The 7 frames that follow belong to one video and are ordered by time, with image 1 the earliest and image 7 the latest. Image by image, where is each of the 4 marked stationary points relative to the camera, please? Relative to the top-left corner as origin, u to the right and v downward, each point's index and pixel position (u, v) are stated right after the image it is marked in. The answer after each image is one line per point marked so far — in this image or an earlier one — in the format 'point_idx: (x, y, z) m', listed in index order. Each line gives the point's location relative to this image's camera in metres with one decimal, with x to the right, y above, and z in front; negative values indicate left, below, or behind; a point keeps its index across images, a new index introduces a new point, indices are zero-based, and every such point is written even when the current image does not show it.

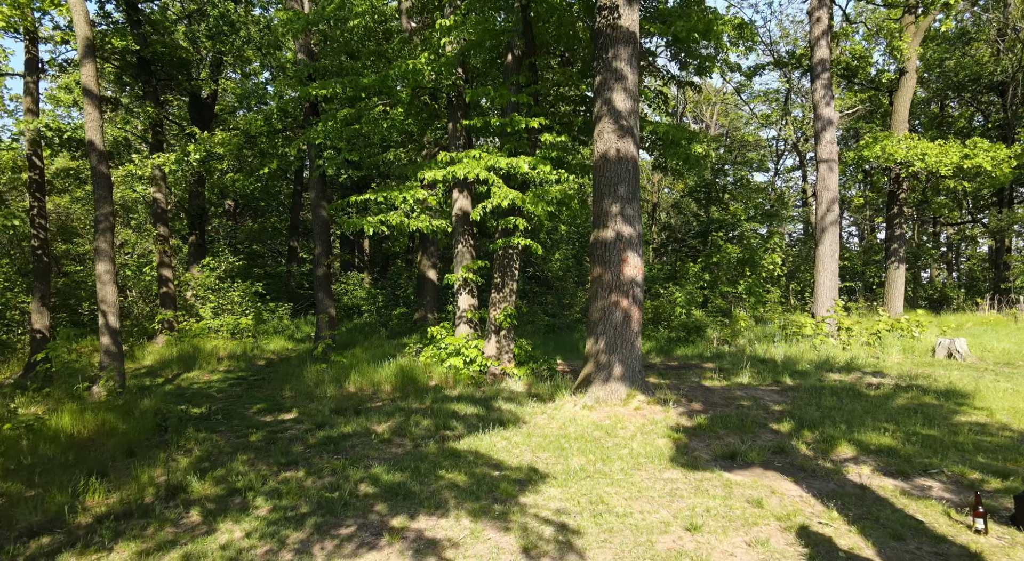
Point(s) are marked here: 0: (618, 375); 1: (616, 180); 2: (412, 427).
0: (+1.6, -1.4, +11.3) m
1: (+1.6, +1.5, +11.6) m
2: (-1.4, -2.0, +10.5) m
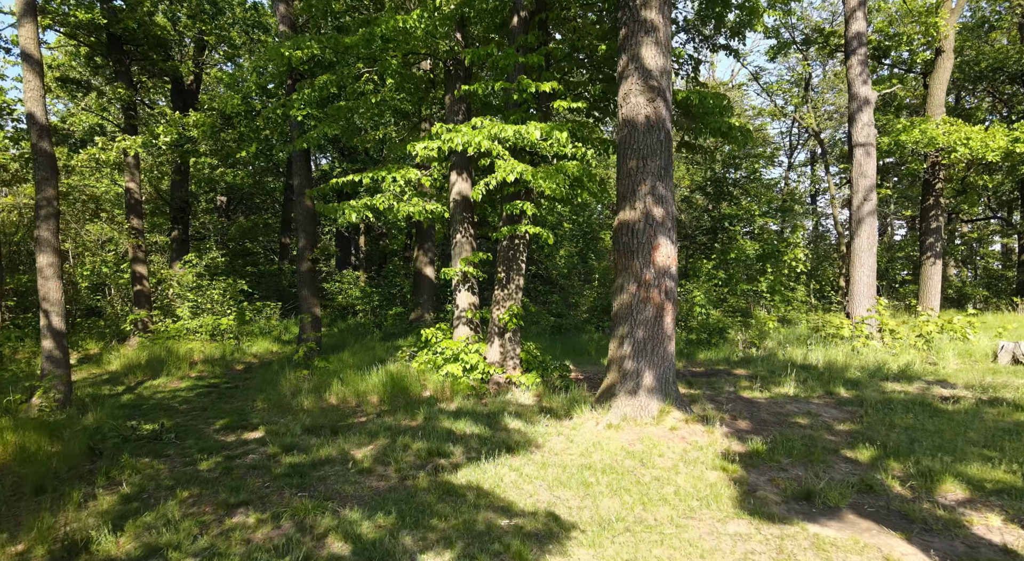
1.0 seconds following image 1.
0: (+1.7, -1.3, +9.4) m
1: (+1.7, +1.6, +9.7) m
2: (-1.3, -1.9, +8.6) m
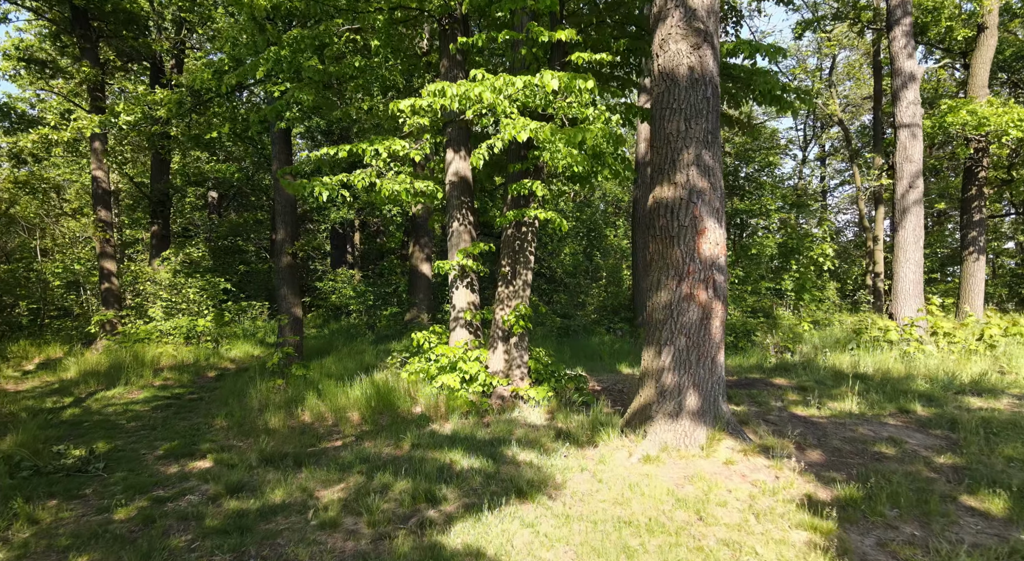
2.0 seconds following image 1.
0: (+1.8, -1.2, +7.5) m
1: (+1.8, +1.7, +7.7) m
2: (-1.2, -1.8, +6.7) m
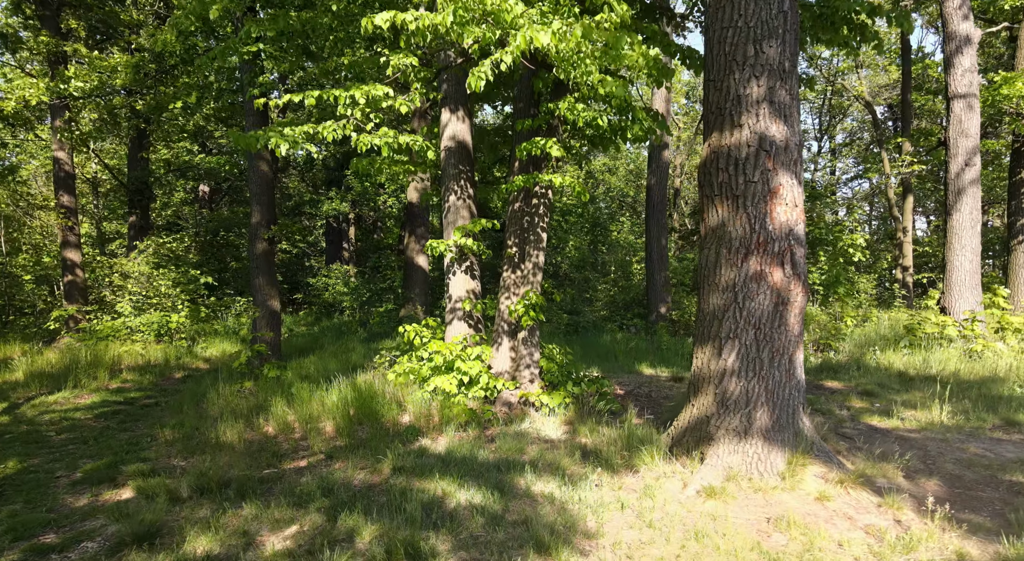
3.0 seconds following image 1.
0: (+1.9, -1.0, +5.6) m
1: (+1.9, +1.9, +5.8) m
2: (-1.1, -1.6, +4.8) m
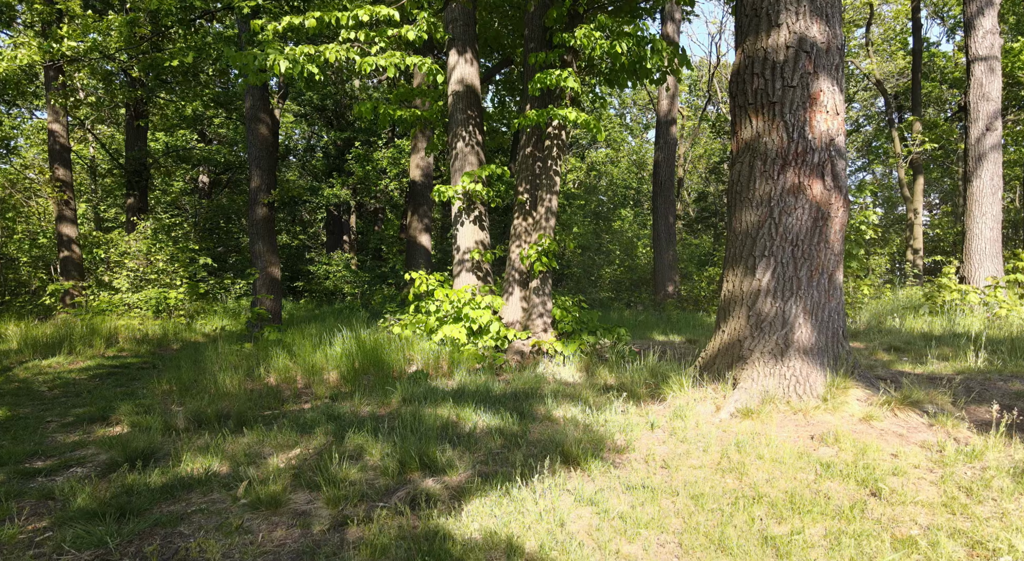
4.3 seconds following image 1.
0: (+2.0, -0.4, +5.2) m
1: (+2.0, +2.5, +5.5) m
2: (-0.9, -1.0, +4.4) m
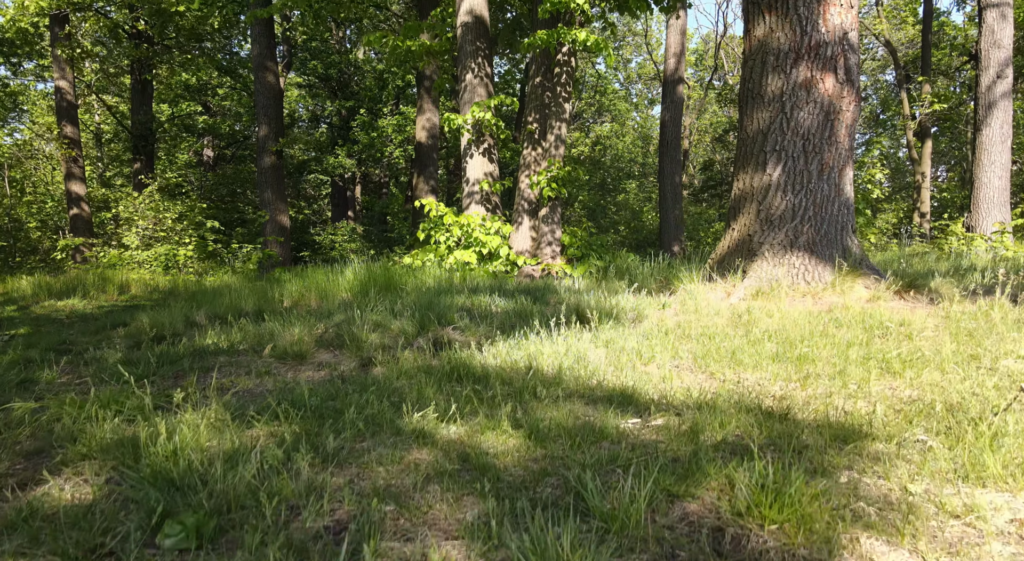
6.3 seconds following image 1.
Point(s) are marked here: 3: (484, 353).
0: (+2.1, +0.3, +5.3) m
1: (+2.1, +3.3, +5.5) m
2: (-0.8, -0.3, +4.6) m
3: (-0.1, -0.4, +3.9) m
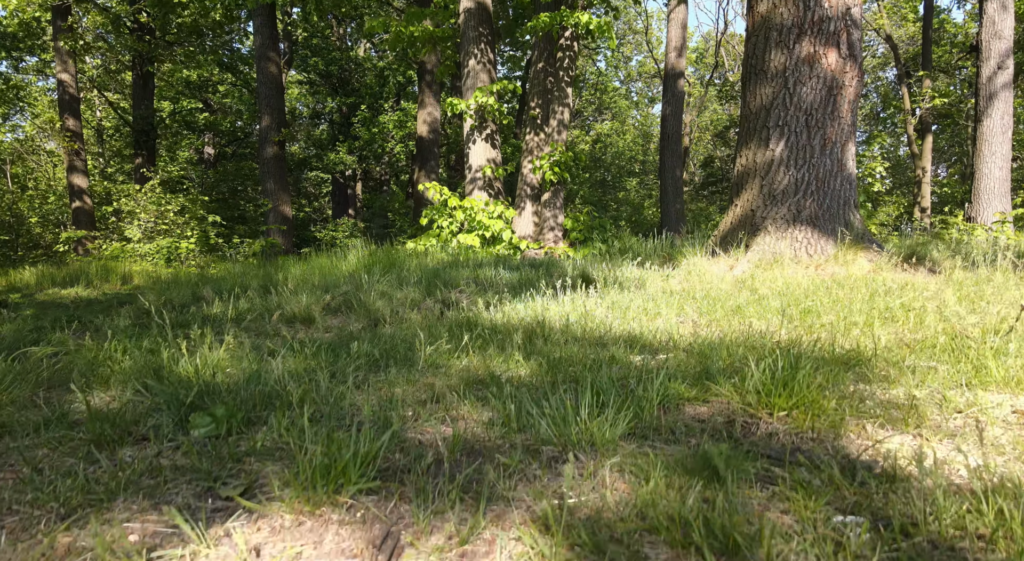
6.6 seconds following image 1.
0: (+2.2, +0.5, +5.3) m
1: (+2.1, +3.5, +5.5) m
2: (-0.8, -0.1, +4.6) m
3: (-0.1, -0.2, +3.9) m
